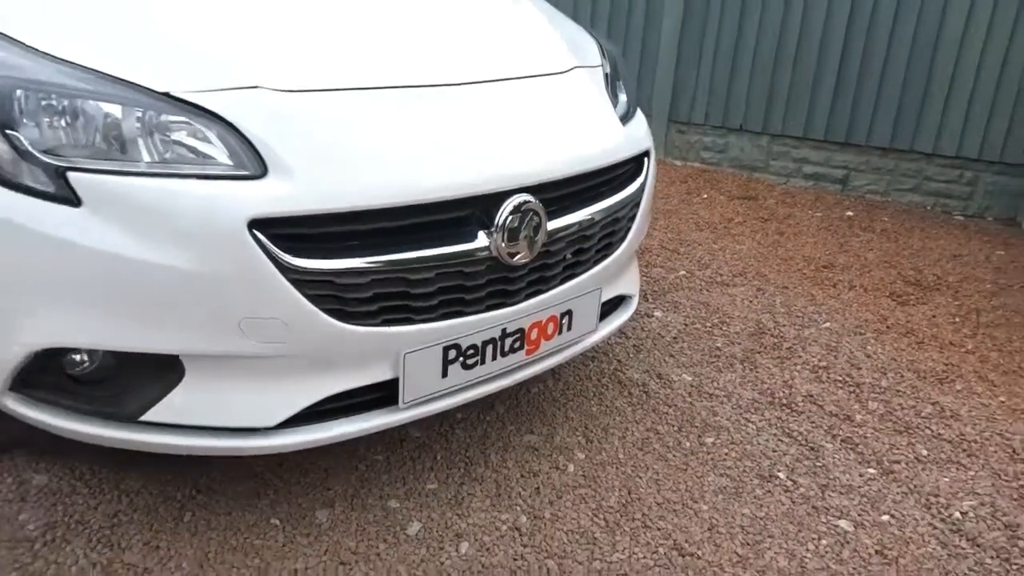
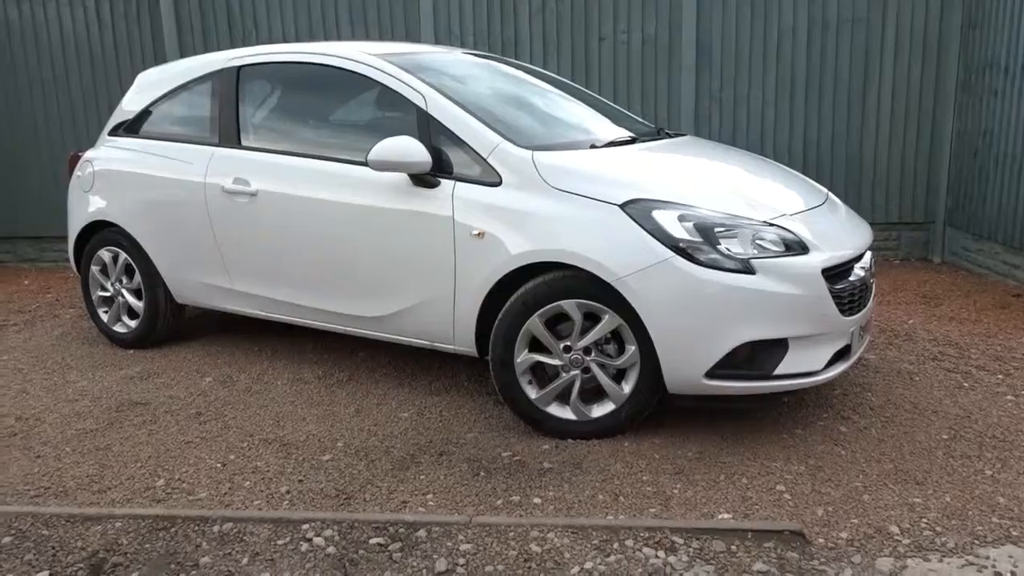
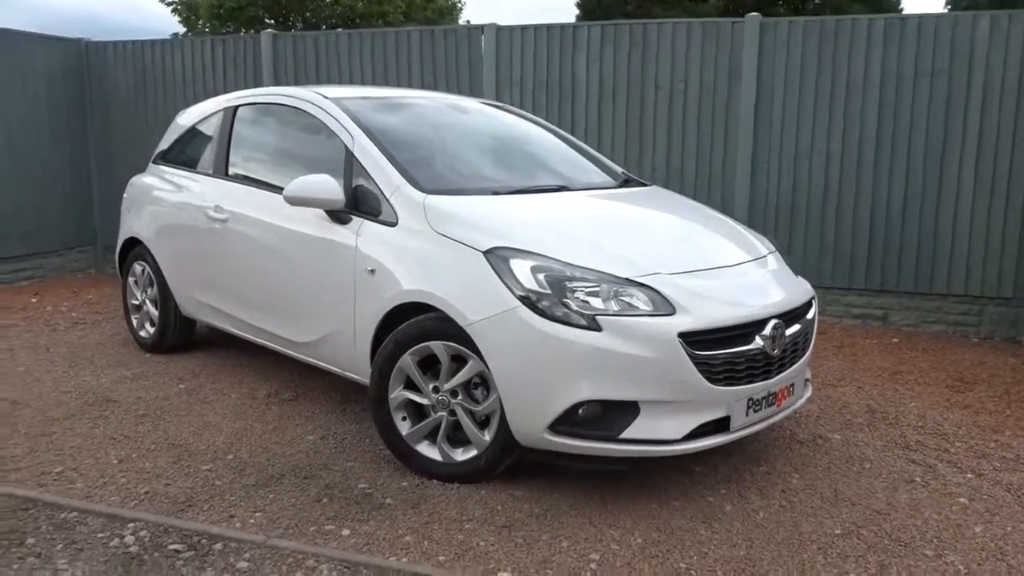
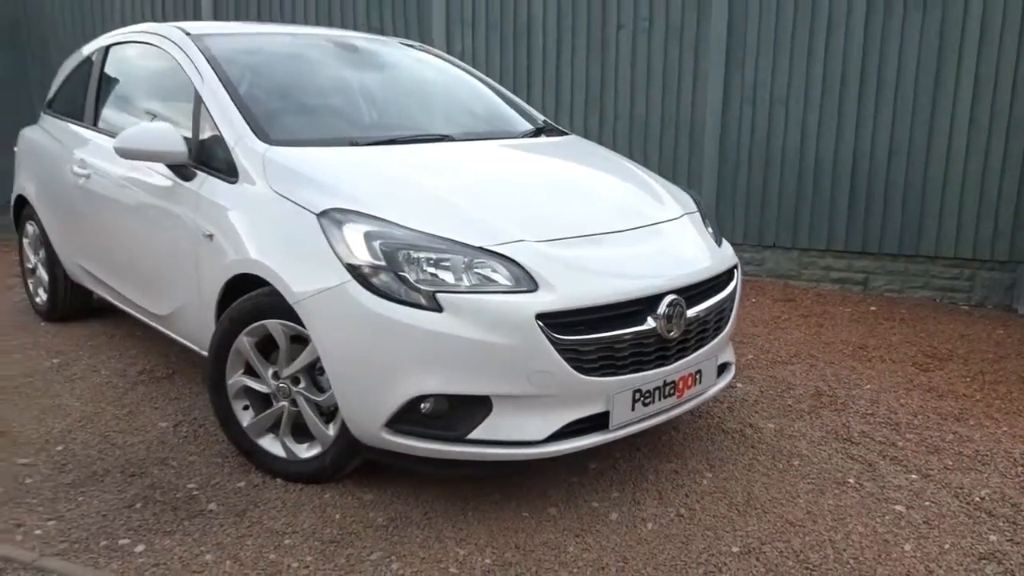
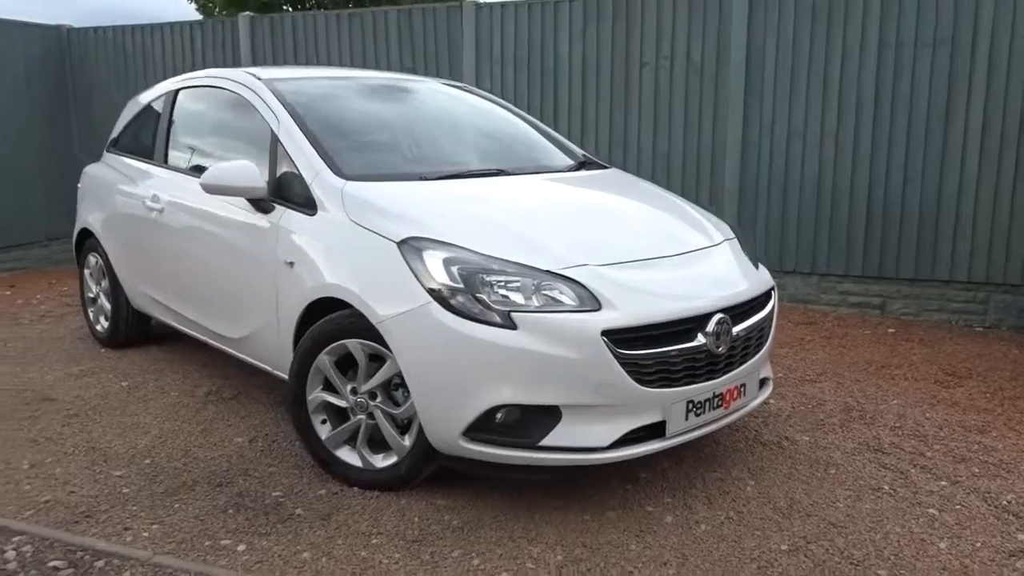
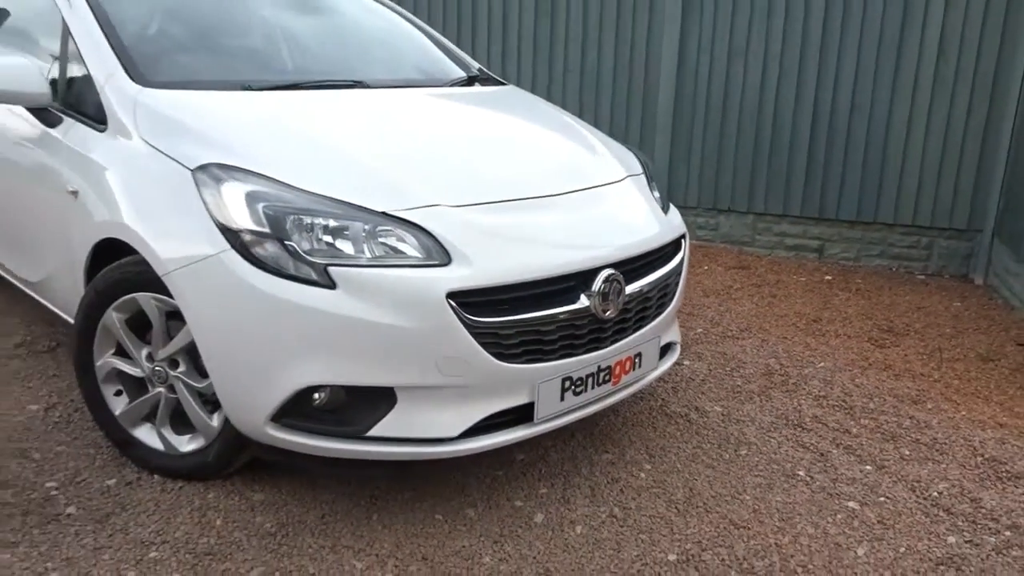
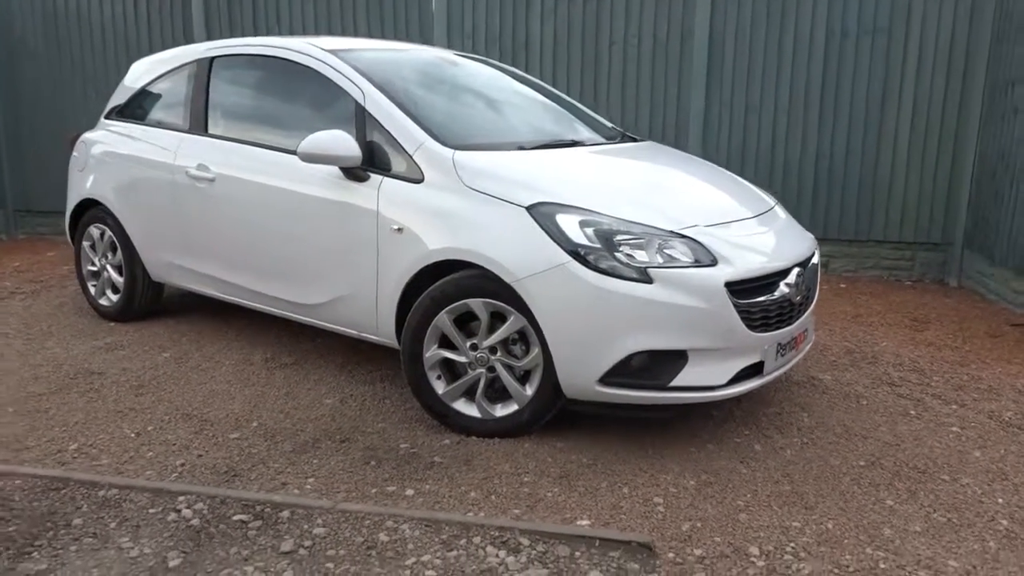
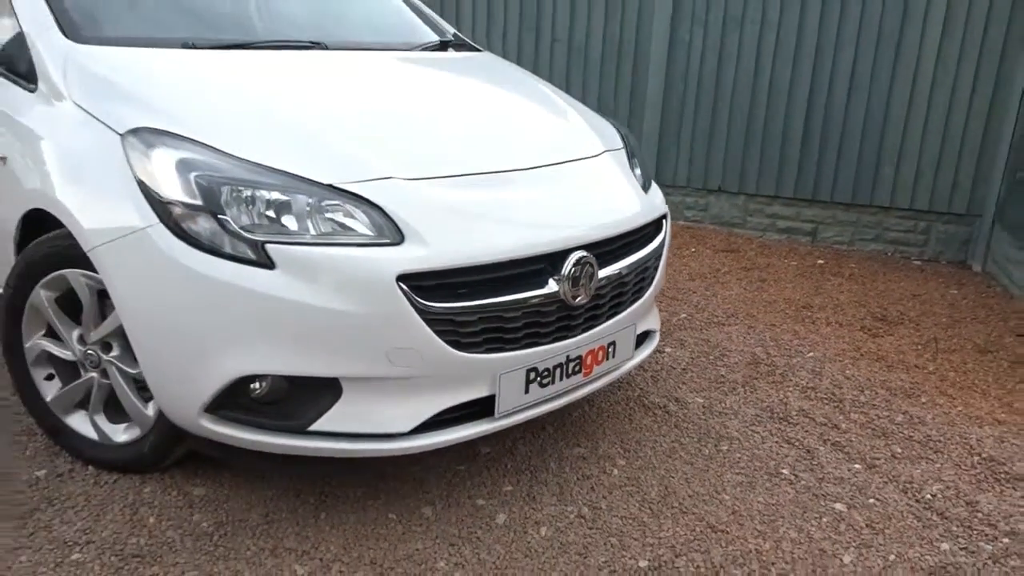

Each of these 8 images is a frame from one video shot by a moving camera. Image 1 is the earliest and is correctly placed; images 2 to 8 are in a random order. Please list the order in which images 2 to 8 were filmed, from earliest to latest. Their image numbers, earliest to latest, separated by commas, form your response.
8, 6, 4, 5, 3, 7, 2
